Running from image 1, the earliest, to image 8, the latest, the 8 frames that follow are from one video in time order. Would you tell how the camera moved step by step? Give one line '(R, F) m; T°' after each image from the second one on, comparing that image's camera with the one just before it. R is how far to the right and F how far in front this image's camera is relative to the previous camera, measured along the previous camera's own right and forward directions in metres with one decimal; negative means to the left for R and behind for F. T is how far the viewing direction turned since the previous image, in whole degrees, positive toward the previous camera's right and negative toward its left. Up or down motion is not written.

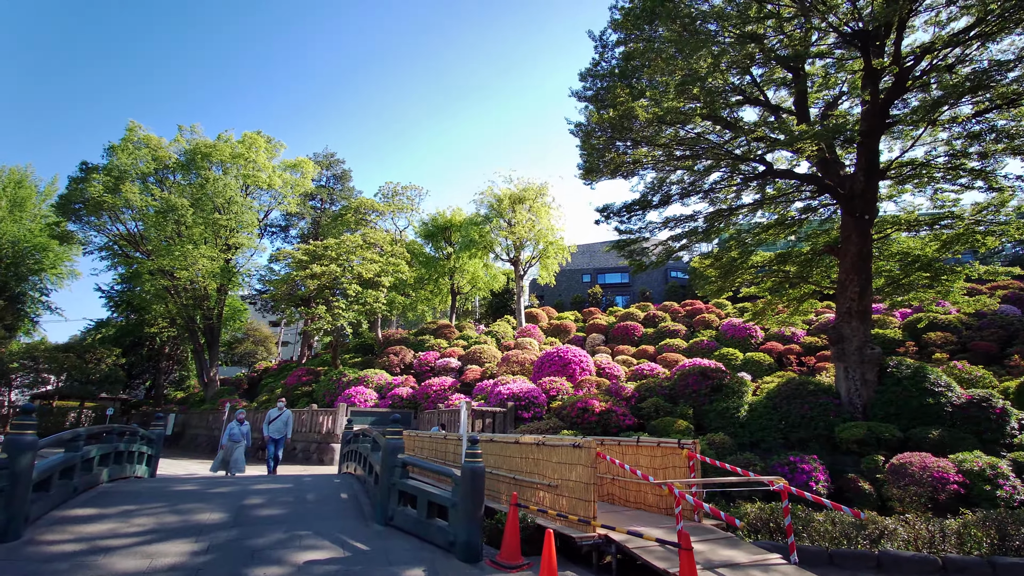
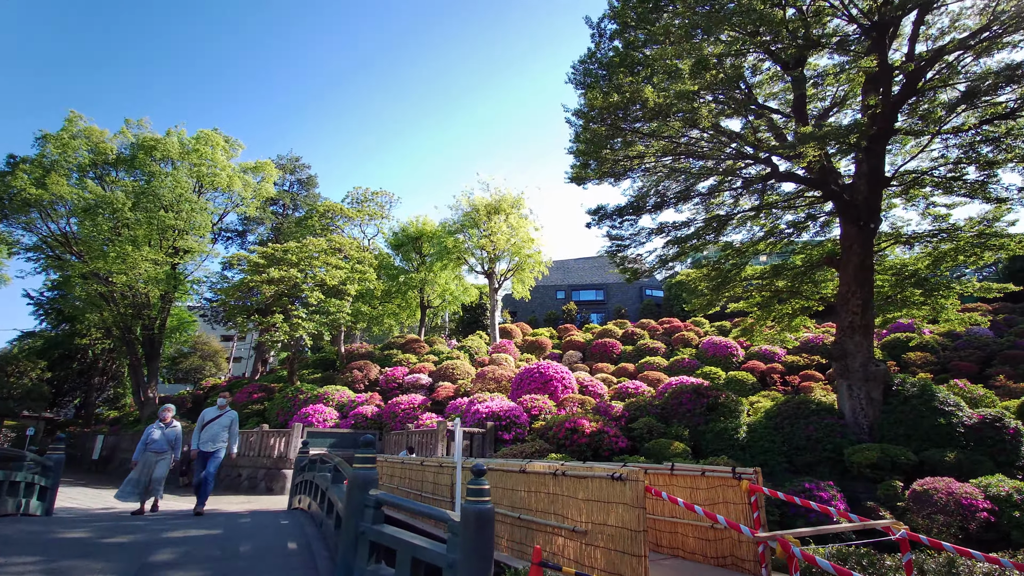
(-0.3, +0.9) m; +4°
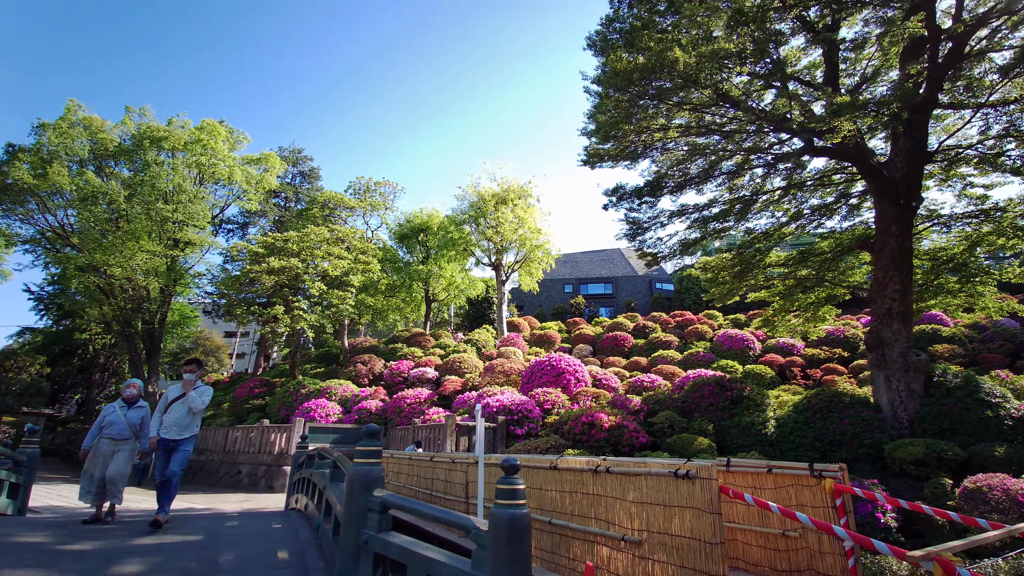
(-0.1, +0.5) m; 0°
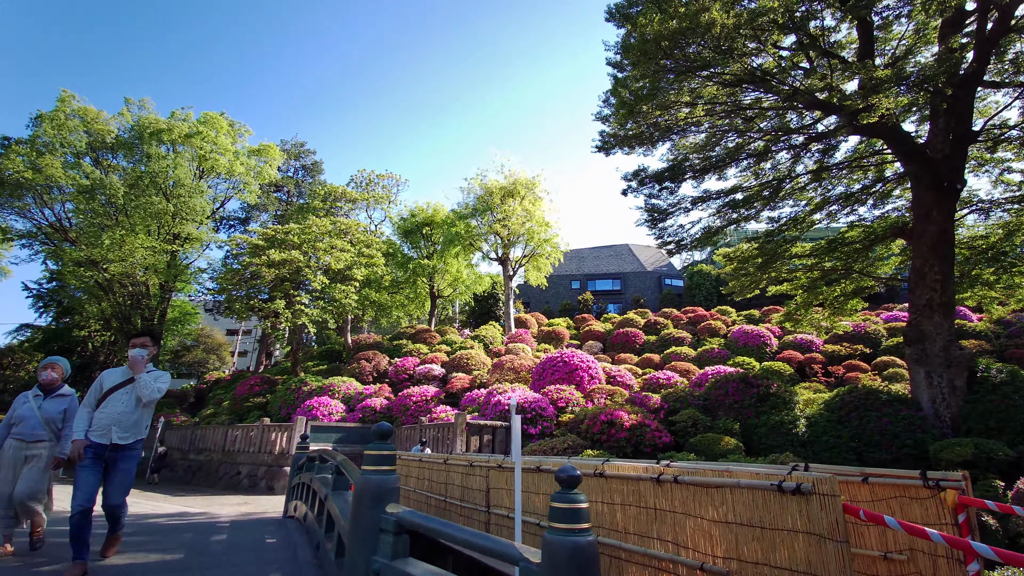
(-0.2, +0.5) m; 0°
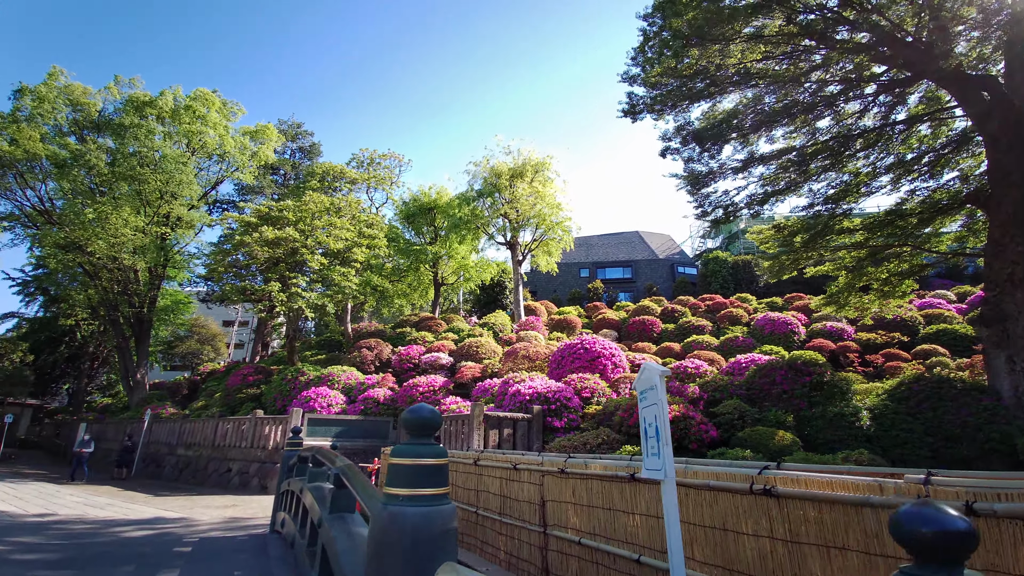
(-0.3, +0.9) m; 0°
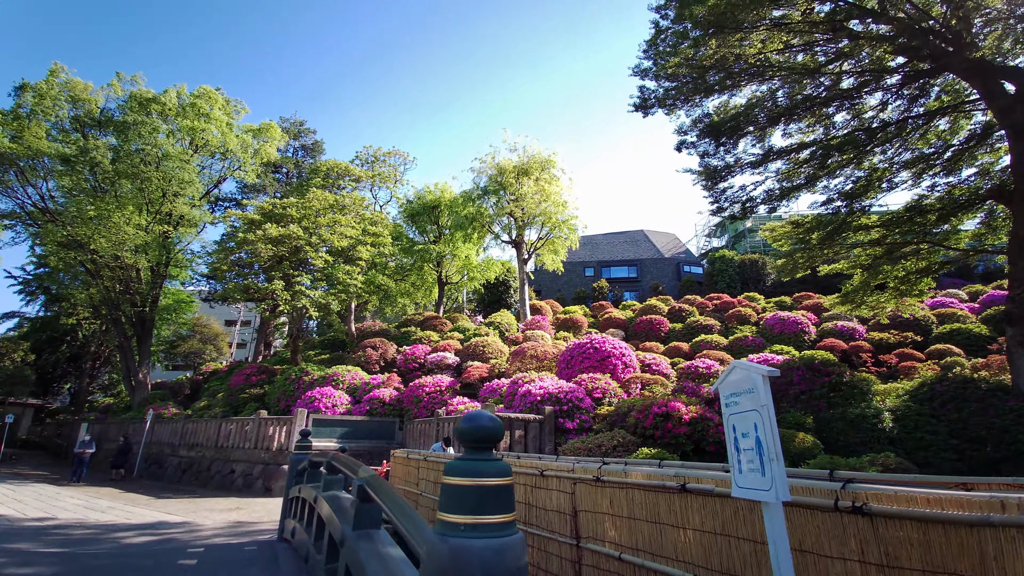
(-0.1, +0.2) m; 0°
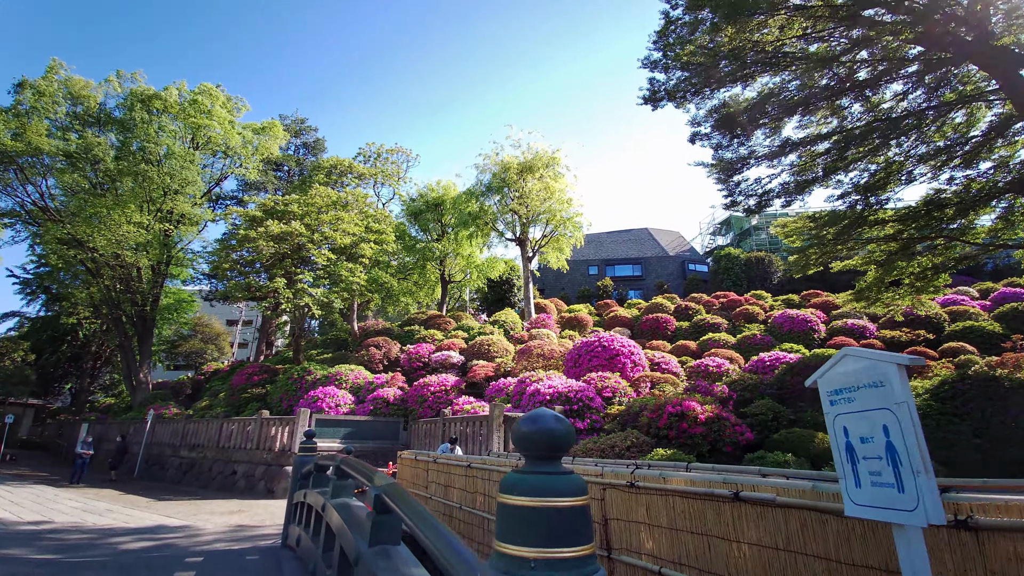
(-0.1, +0.2) m; 0°
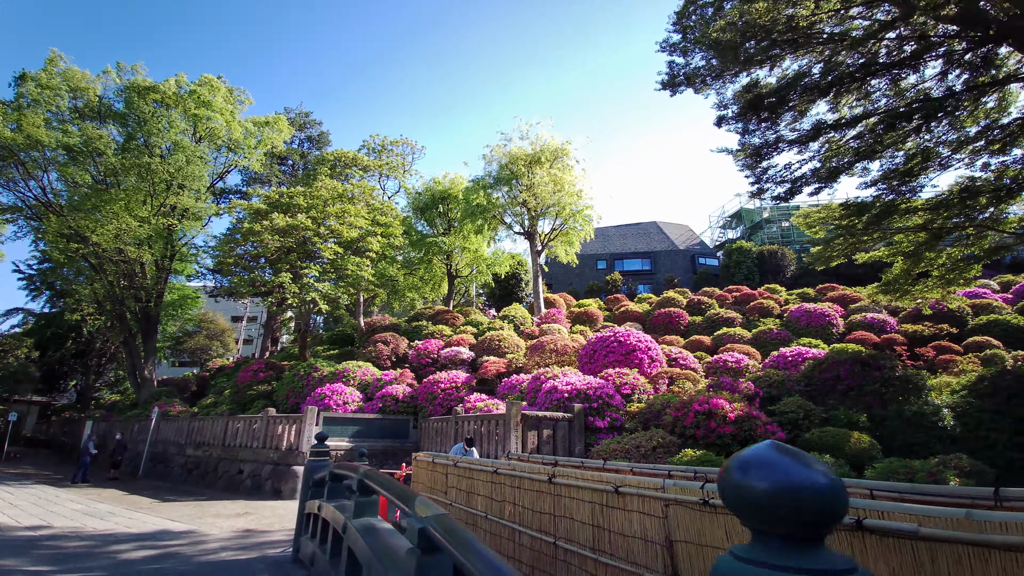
(-0.2, +0.3) m; 0°
